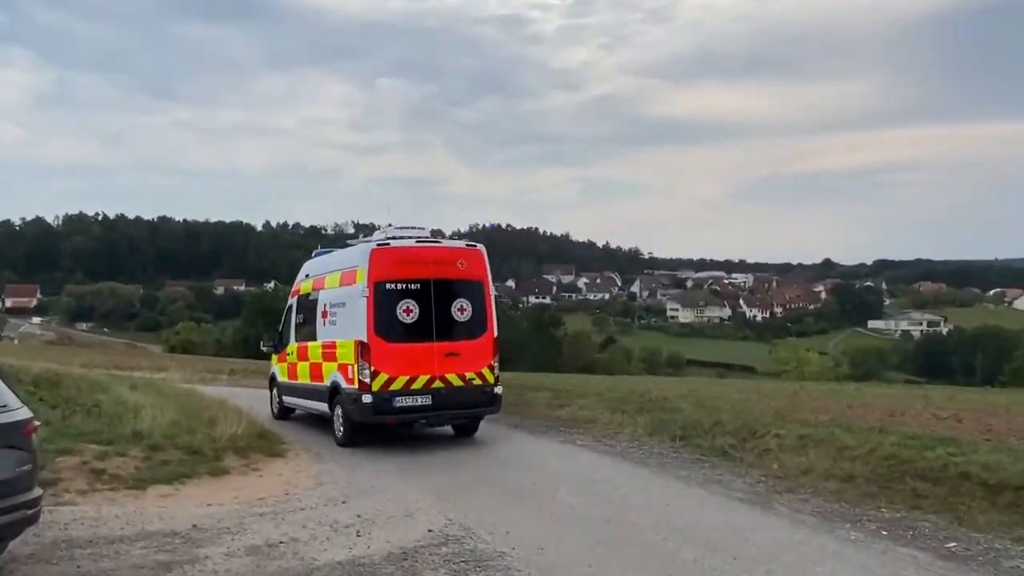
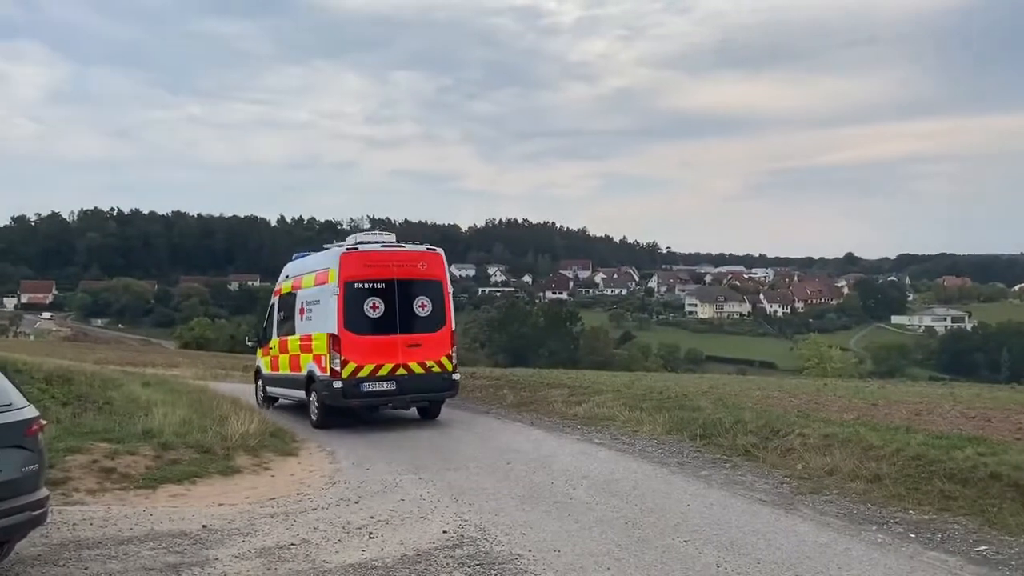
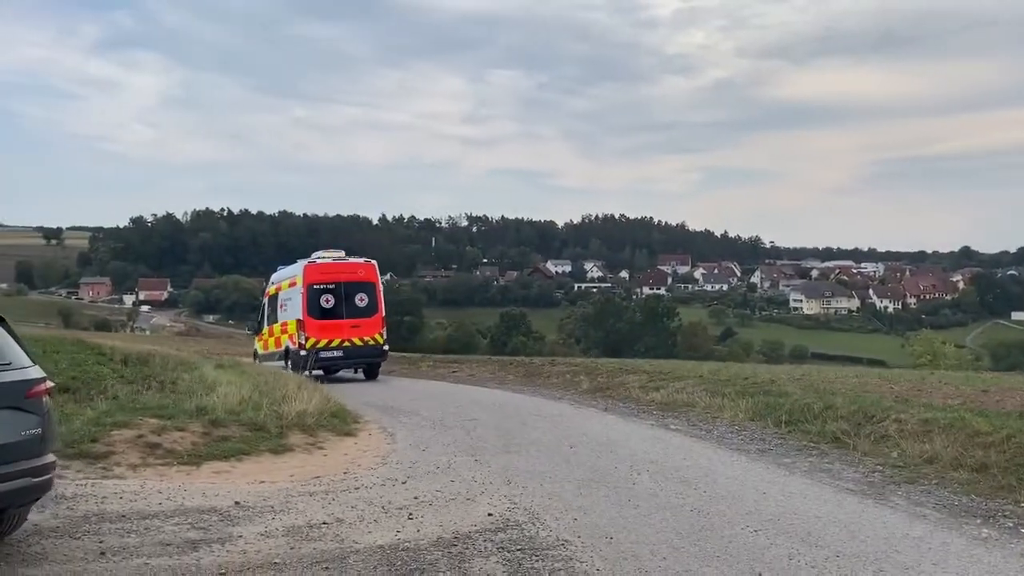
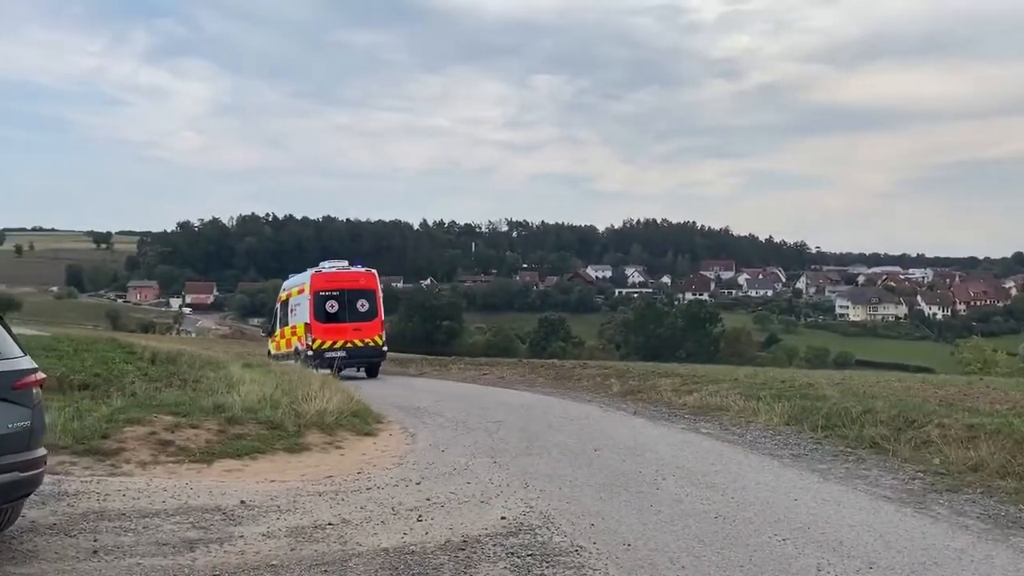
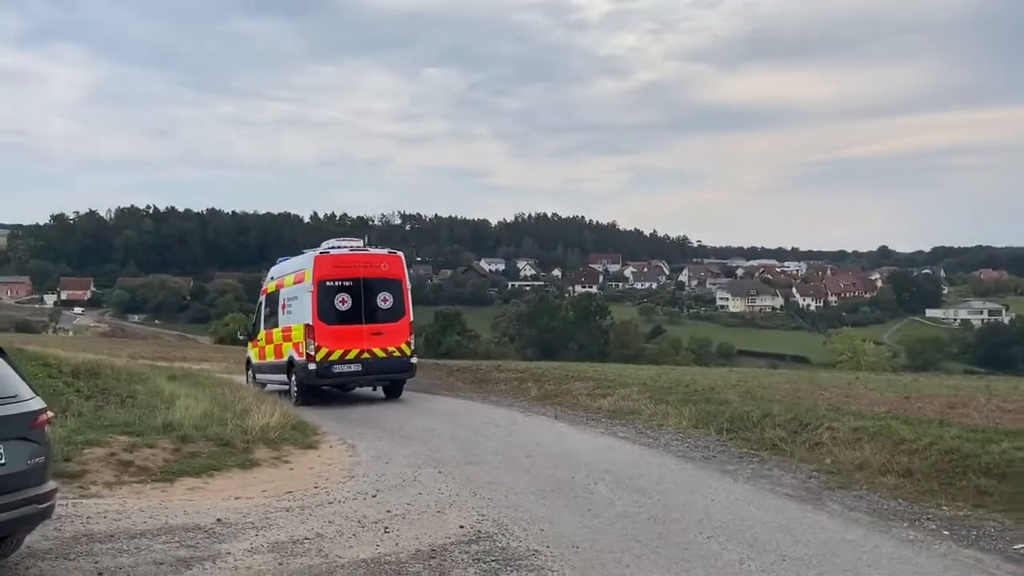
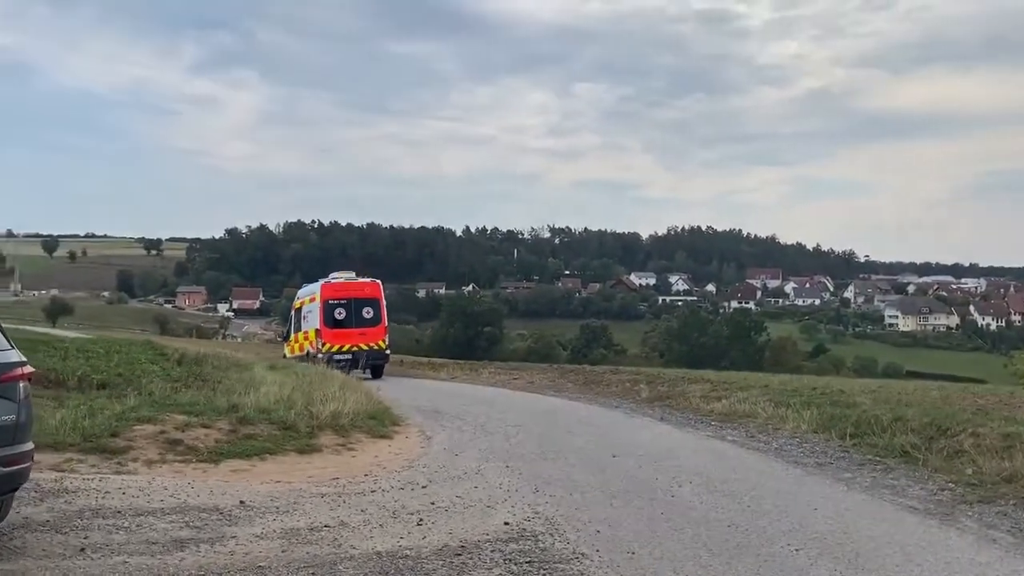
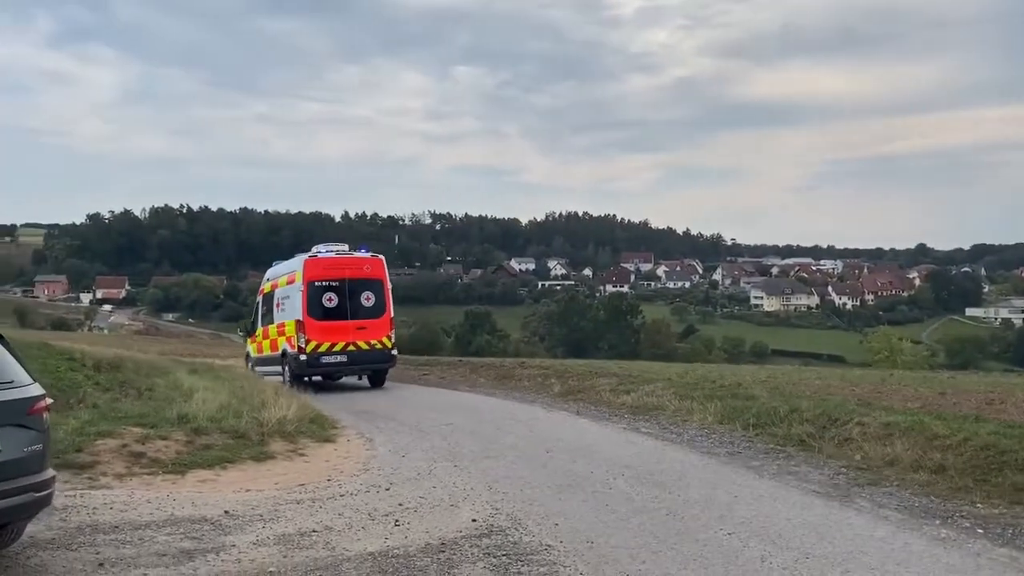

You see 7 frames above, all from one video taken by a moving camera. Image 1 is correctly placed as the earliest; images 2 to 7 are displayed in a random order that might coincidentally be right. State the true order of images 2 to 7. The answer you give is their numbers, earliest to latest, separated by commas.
2, 5, 7, 3, 4, 6
